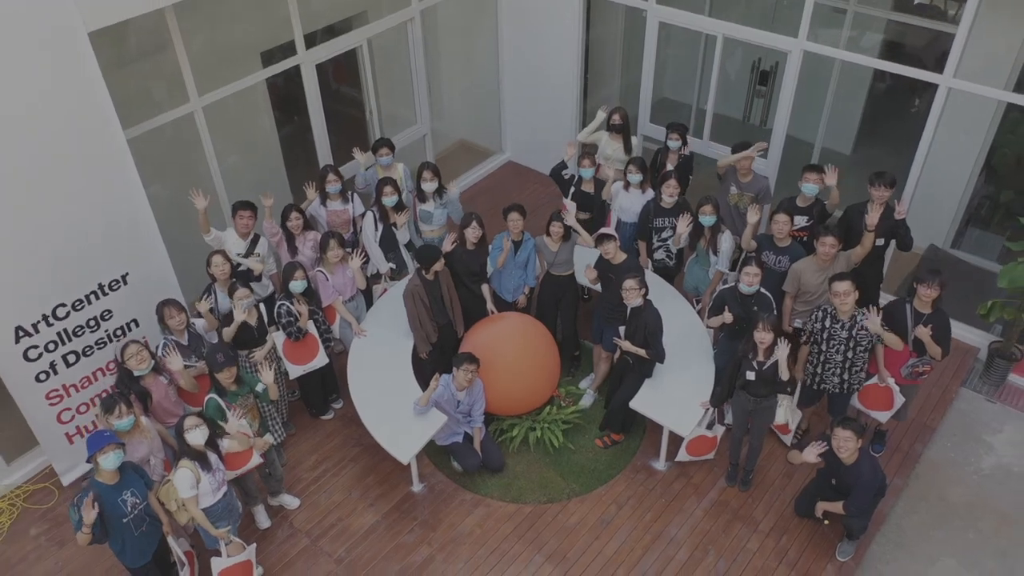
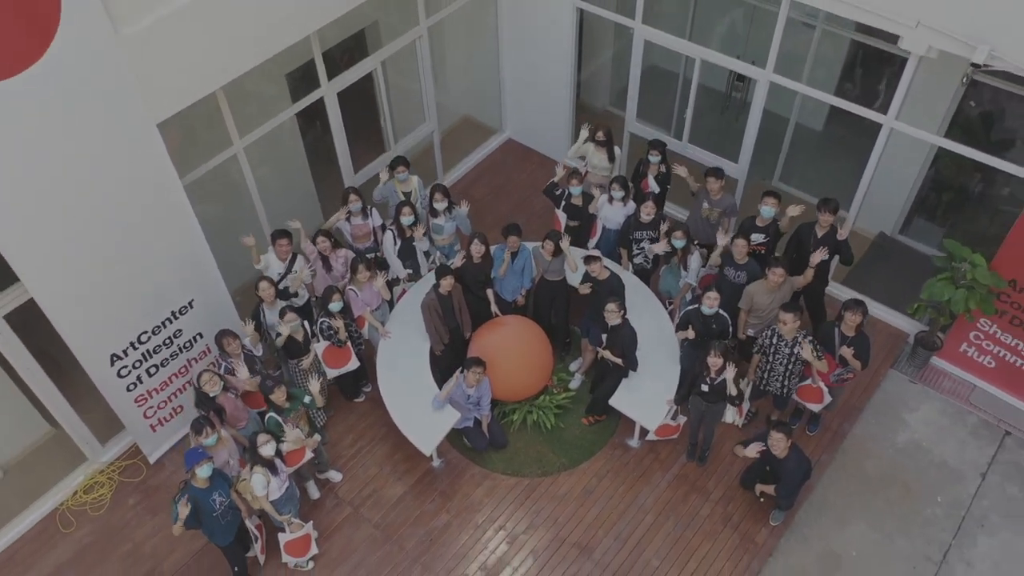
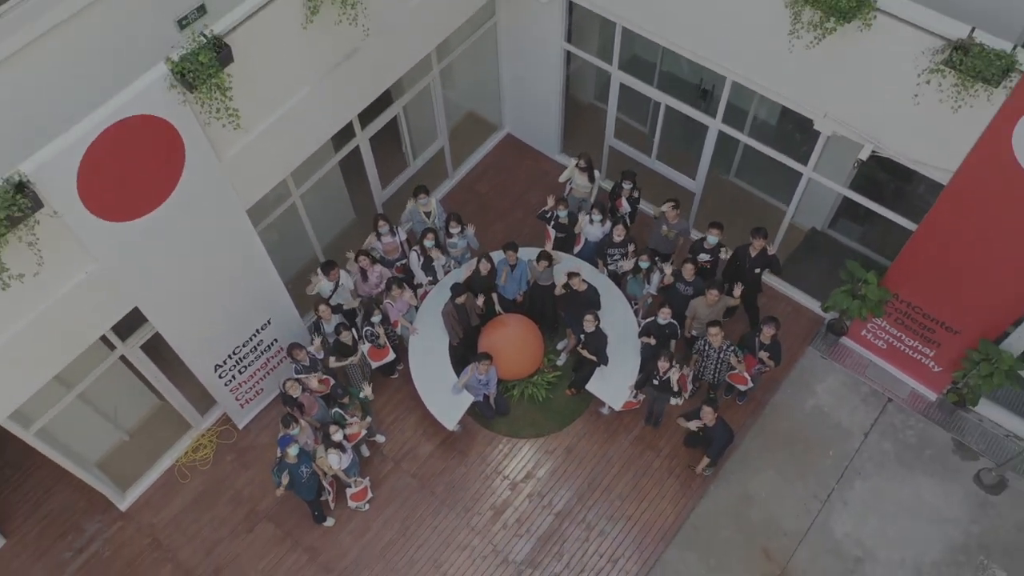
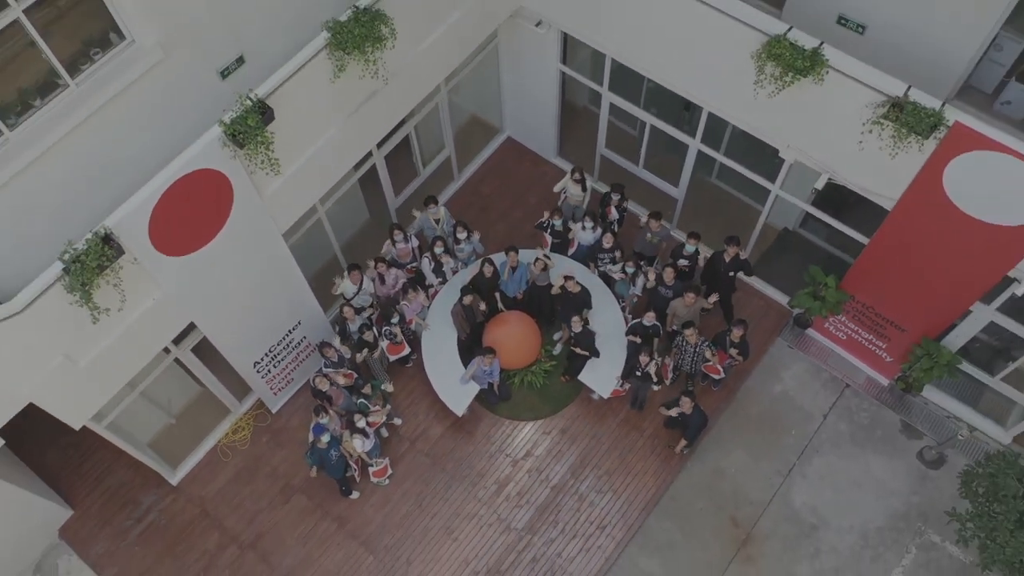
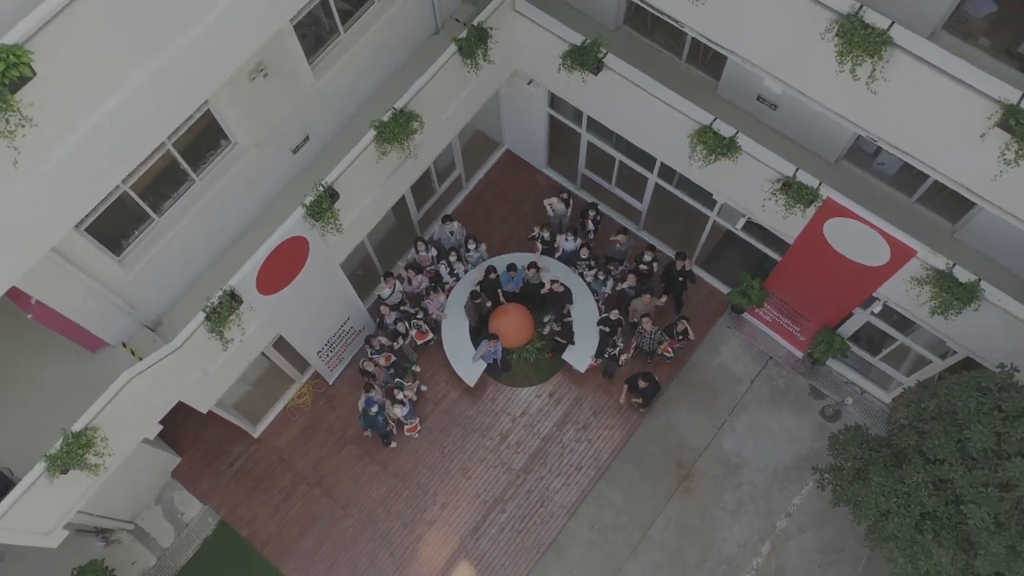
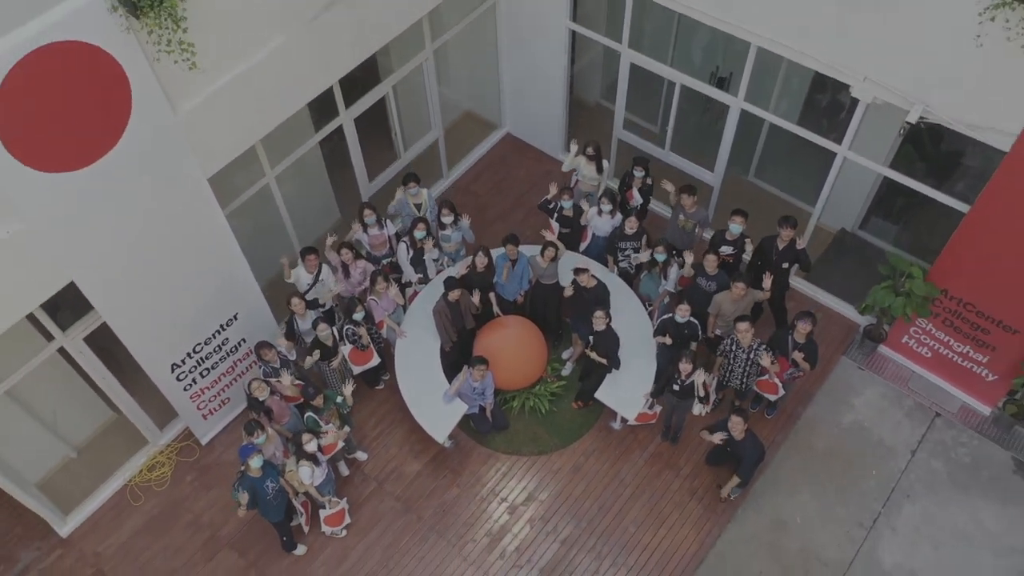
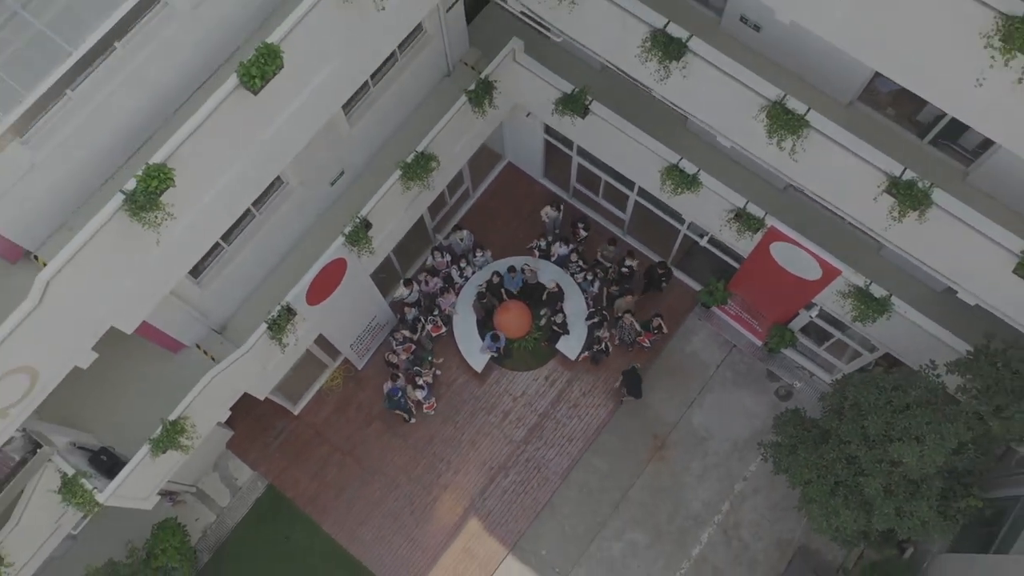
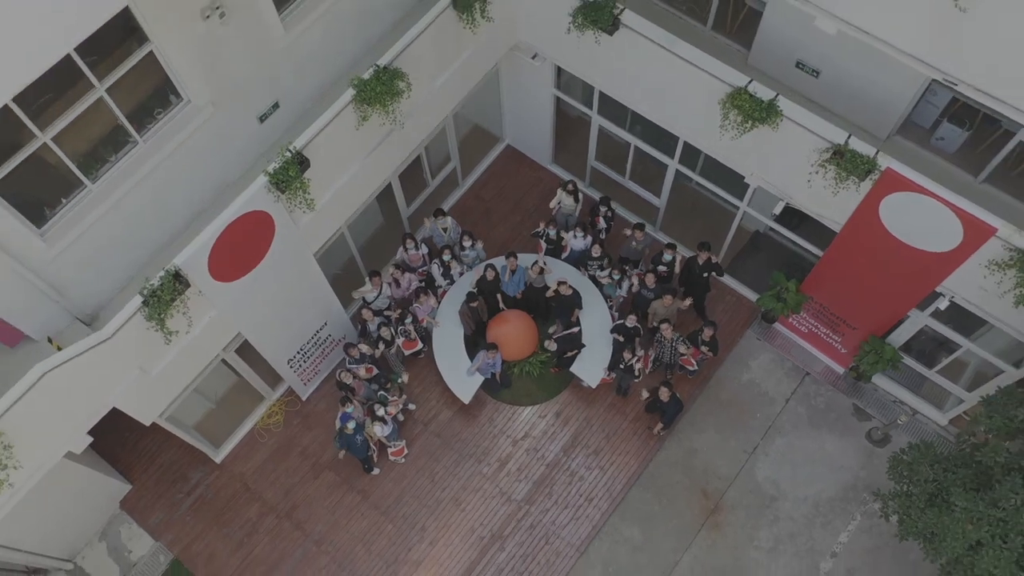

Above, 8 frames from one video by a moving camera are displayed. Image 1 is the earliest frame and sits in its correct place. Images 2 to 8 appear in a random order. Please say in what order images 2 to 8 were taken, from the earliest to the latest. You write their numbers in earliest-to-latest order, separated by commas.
2, 6, 3, 4, 8, 5, 7
